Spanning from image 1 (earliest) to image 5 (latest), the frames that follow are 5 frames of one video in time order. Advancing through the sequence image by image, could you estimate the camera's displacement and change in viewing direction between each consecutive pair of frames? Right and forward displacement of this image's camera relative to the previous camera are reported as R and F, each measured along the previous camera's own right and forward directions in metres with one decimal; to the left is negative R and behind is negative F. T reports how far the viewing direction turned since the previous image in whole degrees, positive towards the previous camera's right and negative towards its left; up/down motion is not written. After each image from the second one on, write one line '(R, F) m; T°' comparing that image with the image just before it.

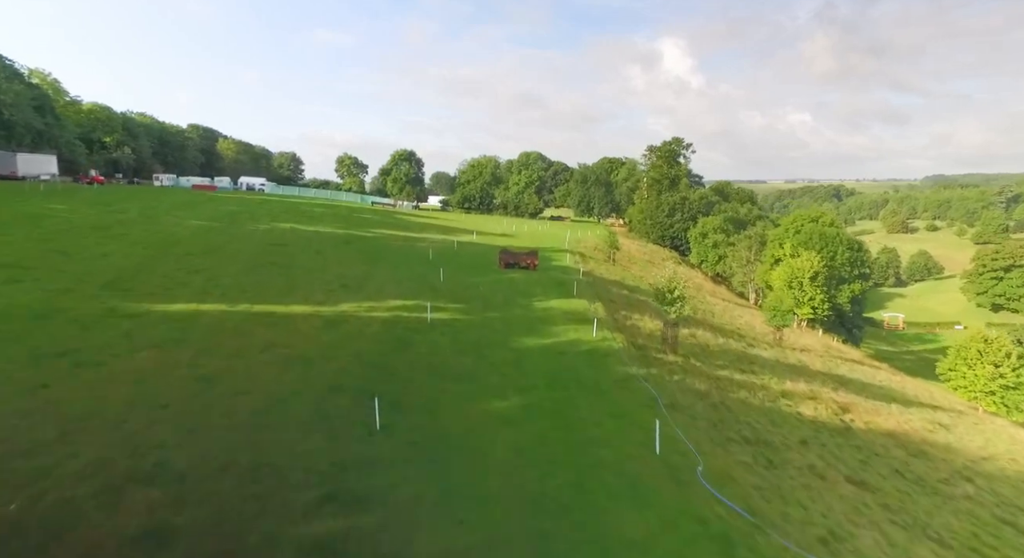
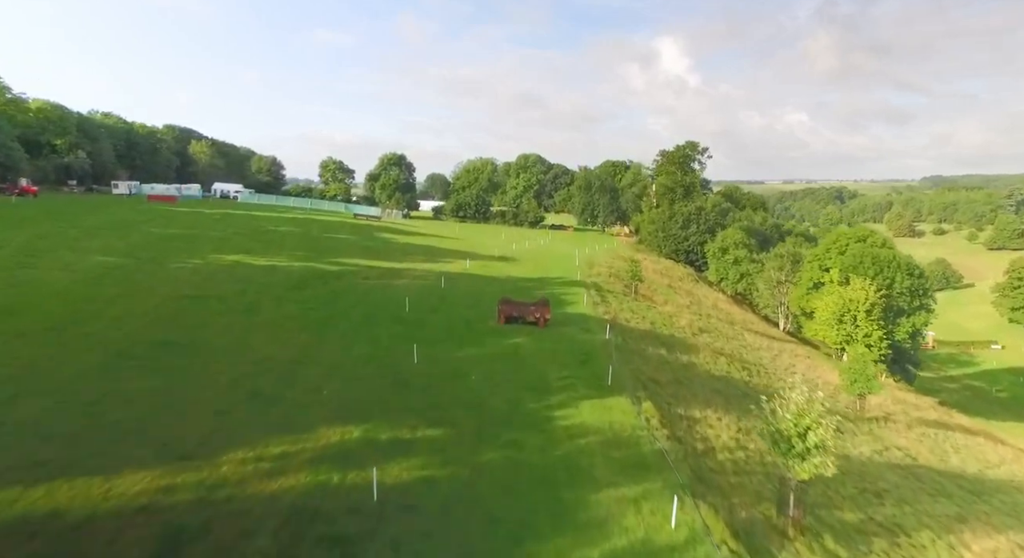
(-0.3, +9.2) m; 0°
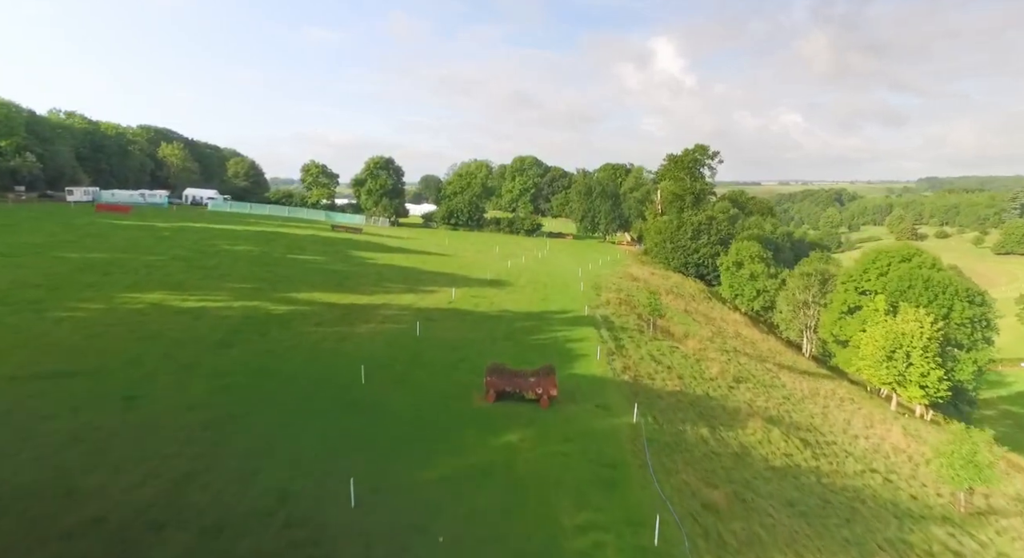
(+0.1, +7.4) m; 0°
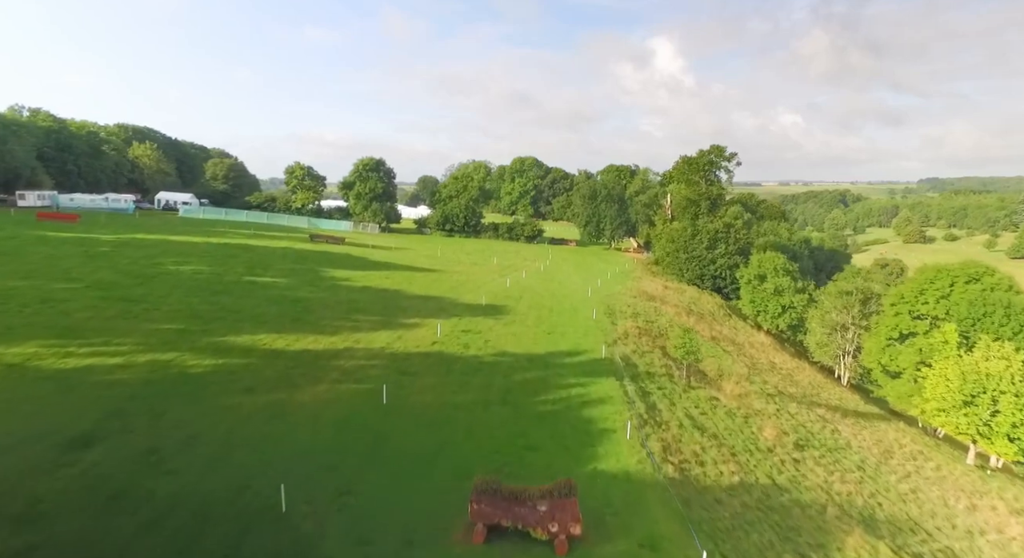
(0.0, +7.3) m; 0°
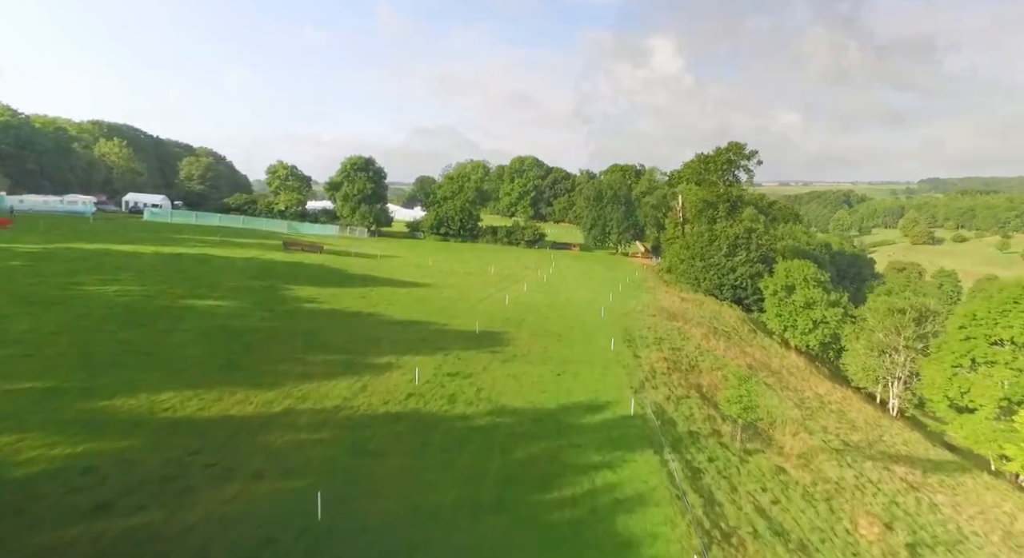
(0.0, +7.3) m; 0°
